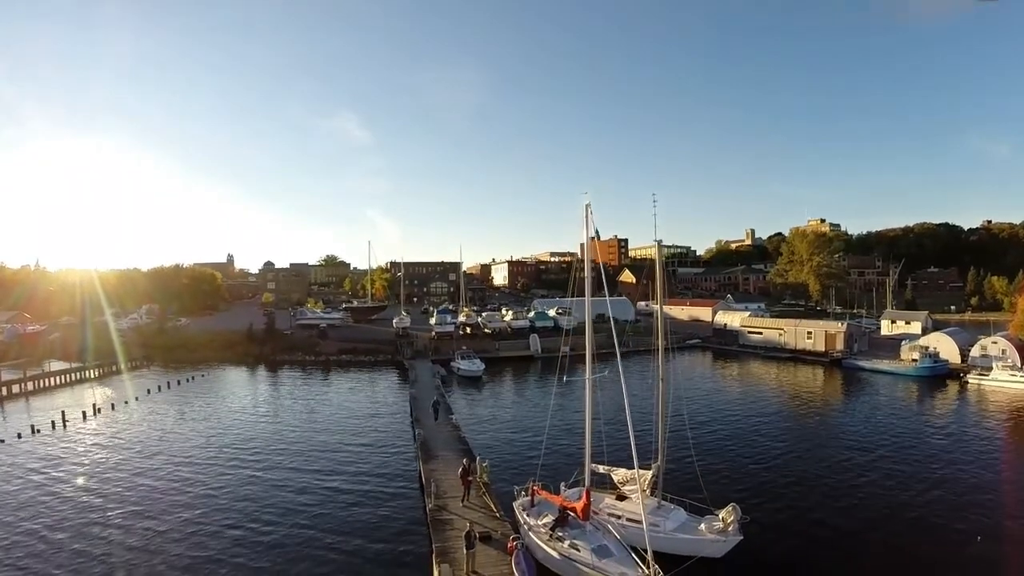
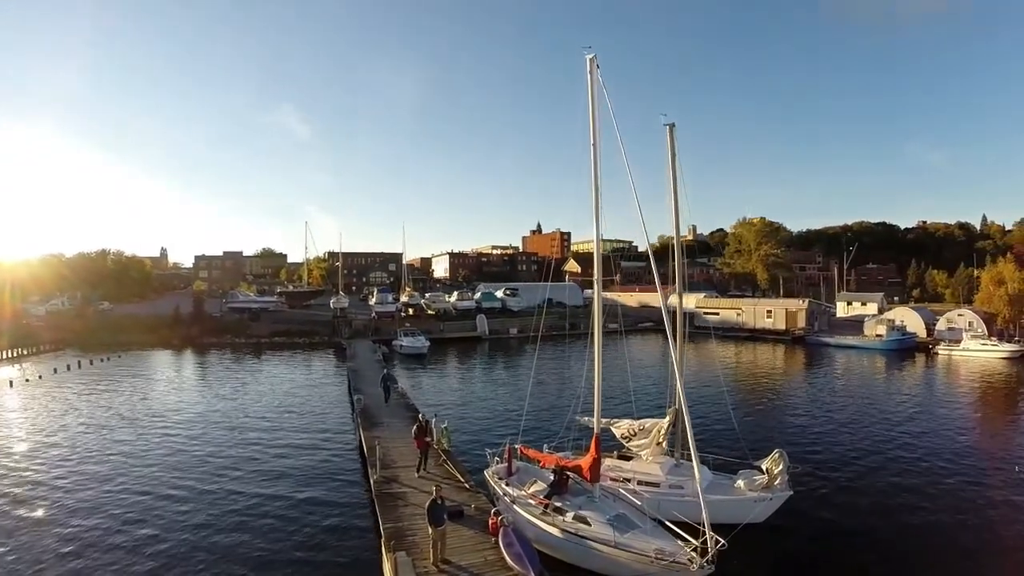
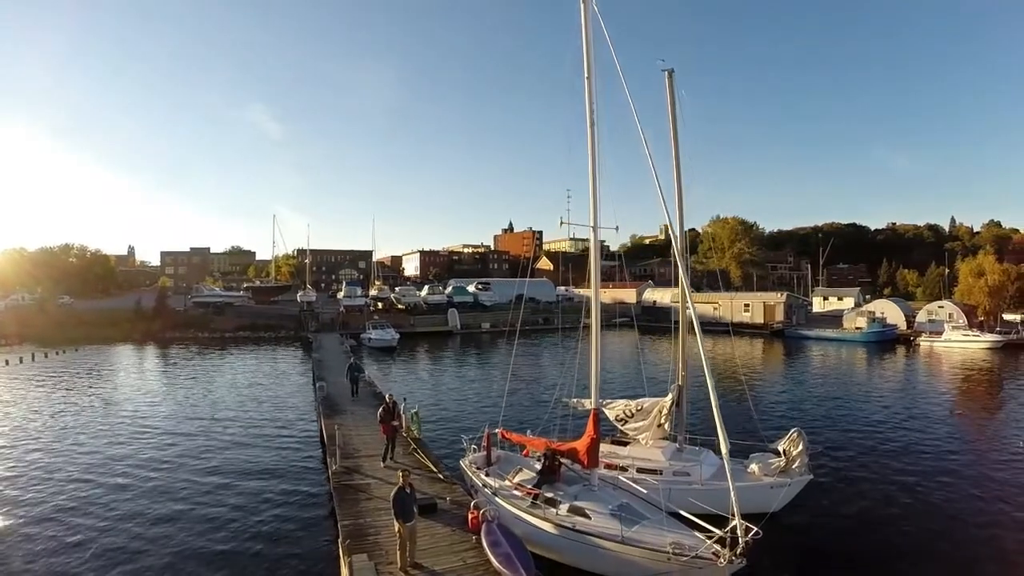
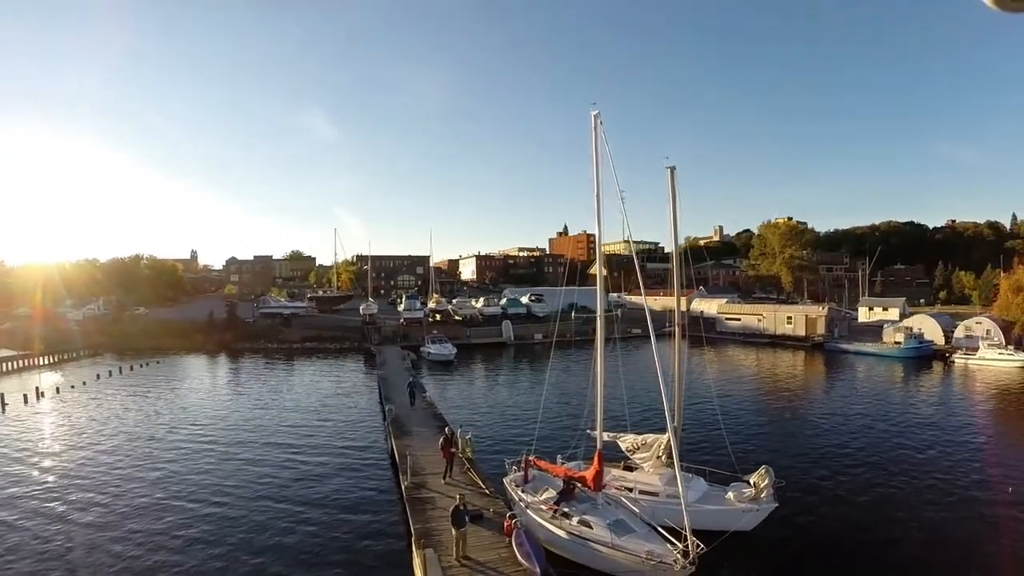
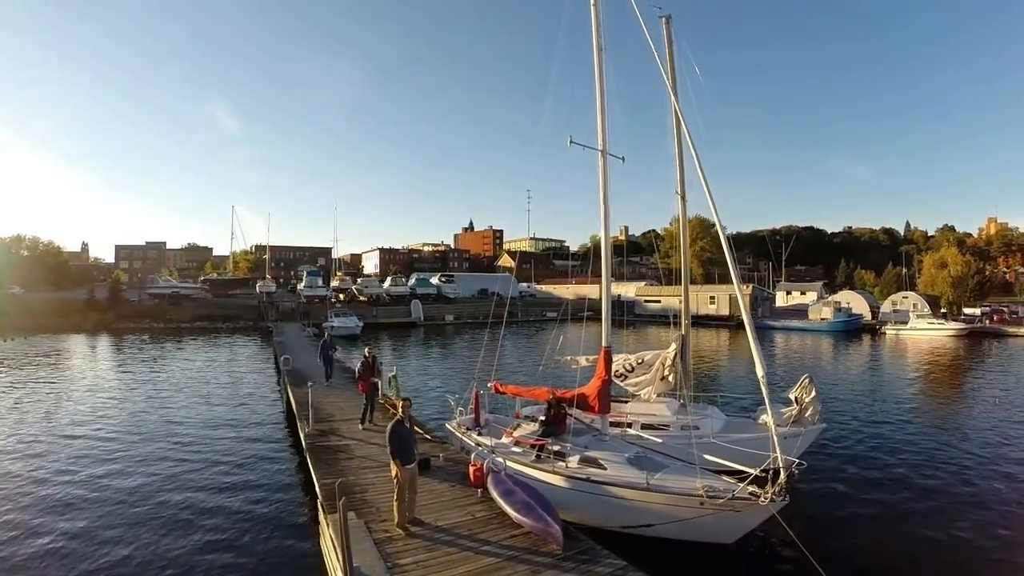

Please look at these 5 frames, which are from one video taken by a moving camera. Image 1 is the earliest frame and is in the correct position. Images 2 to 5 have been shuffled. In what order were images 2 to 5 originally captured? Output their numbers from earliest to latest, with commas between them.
4, 2, 3, 5
